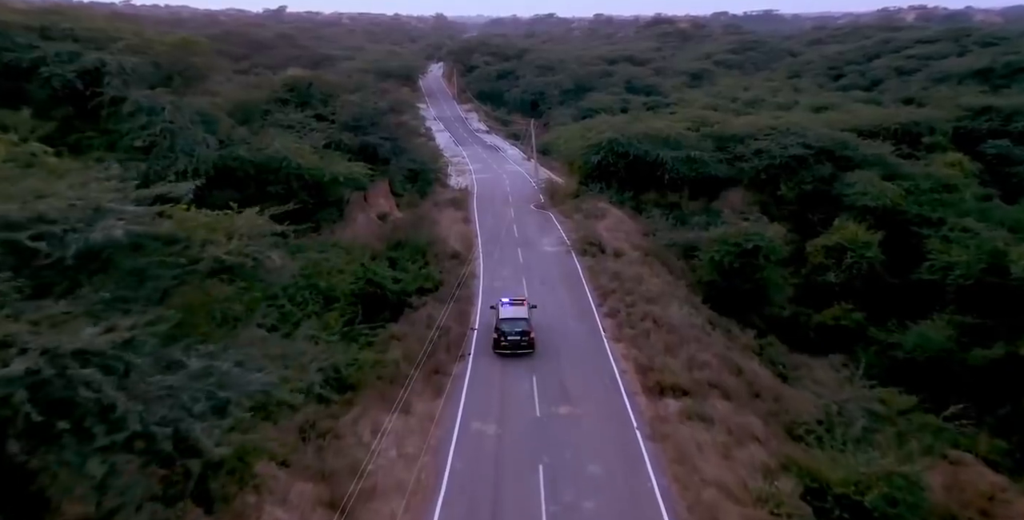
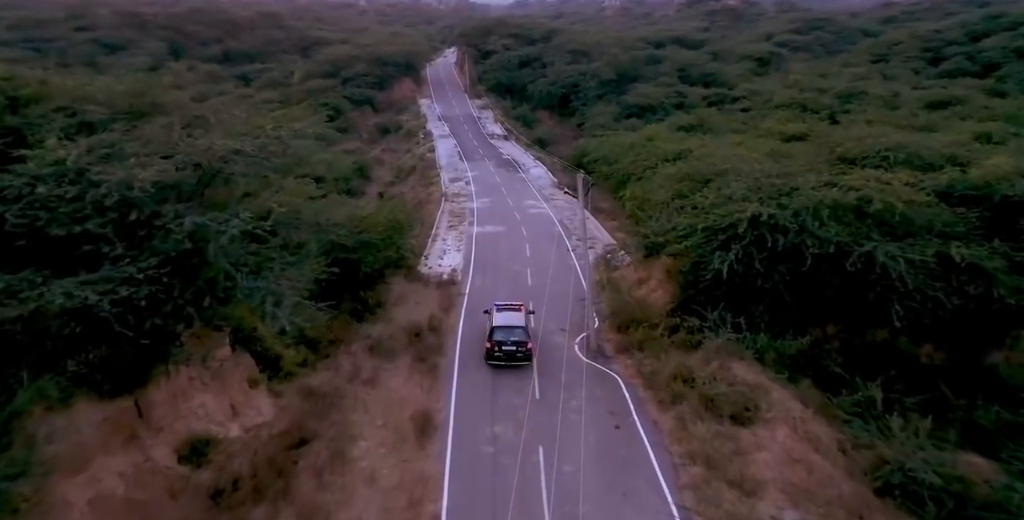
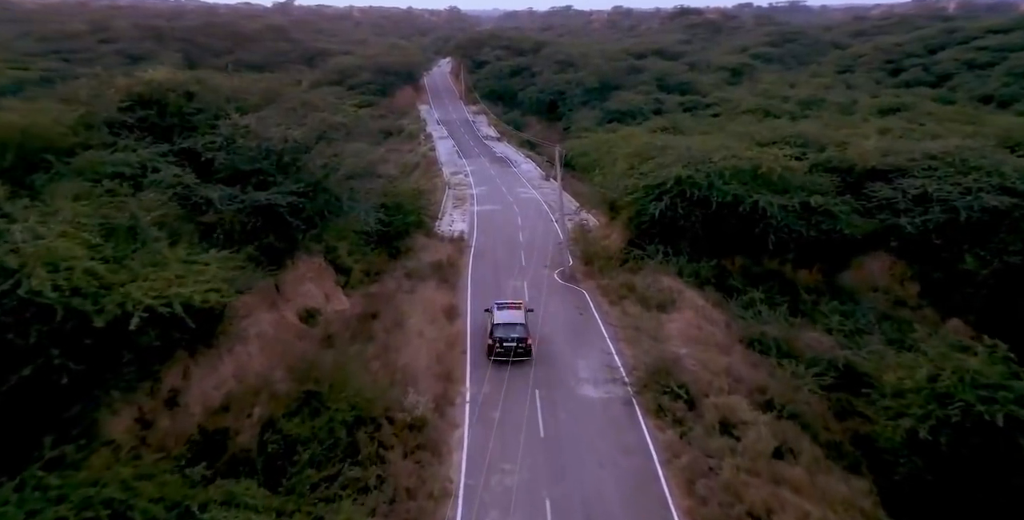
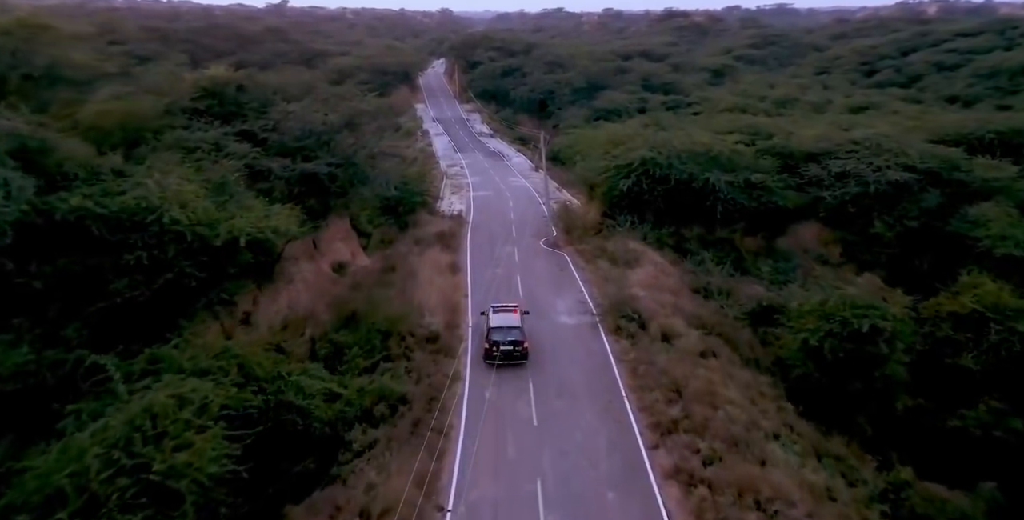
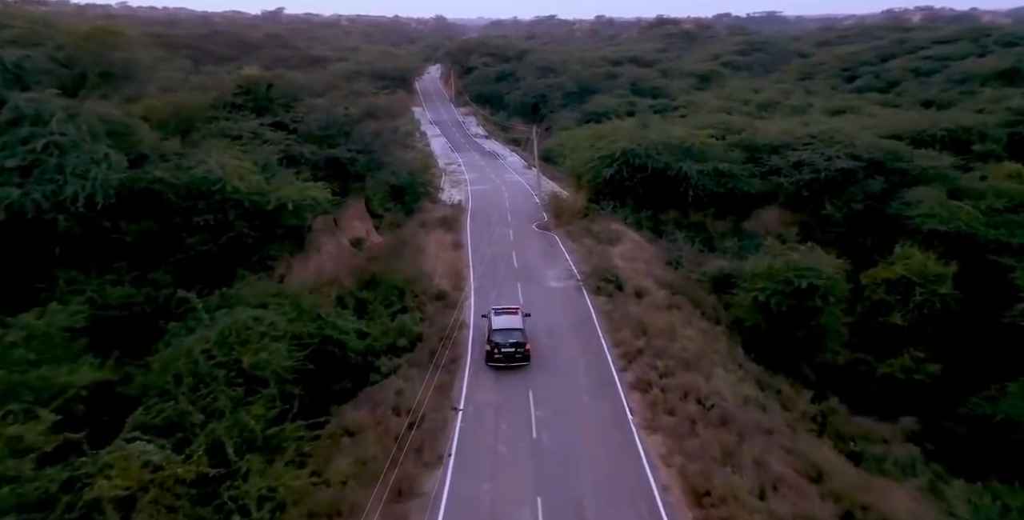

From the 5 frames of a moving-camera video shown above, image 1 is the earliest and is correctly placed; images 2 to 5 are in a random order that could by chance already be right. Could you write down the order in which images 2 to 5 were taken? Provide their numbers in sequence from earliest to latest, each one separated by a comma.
5, 4, 3, 2
